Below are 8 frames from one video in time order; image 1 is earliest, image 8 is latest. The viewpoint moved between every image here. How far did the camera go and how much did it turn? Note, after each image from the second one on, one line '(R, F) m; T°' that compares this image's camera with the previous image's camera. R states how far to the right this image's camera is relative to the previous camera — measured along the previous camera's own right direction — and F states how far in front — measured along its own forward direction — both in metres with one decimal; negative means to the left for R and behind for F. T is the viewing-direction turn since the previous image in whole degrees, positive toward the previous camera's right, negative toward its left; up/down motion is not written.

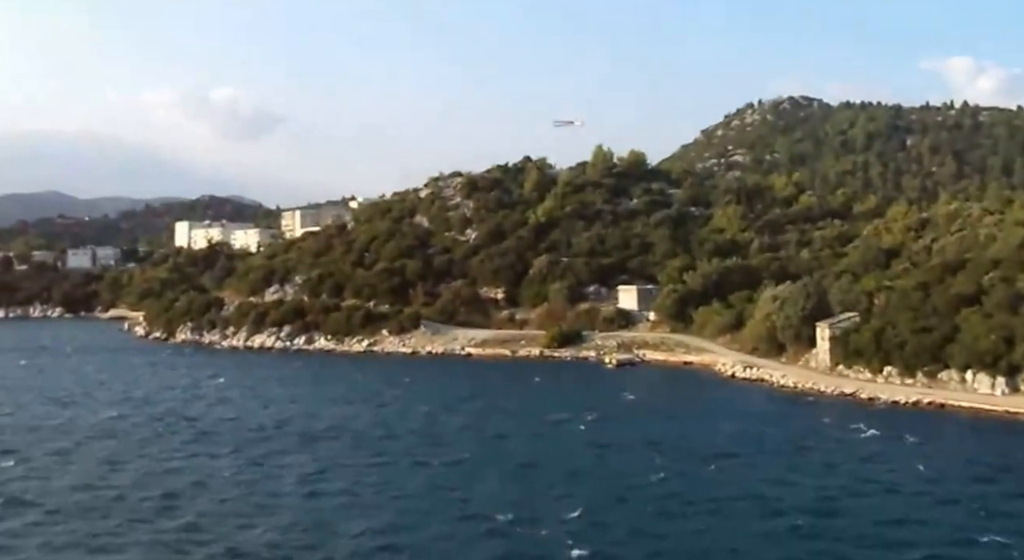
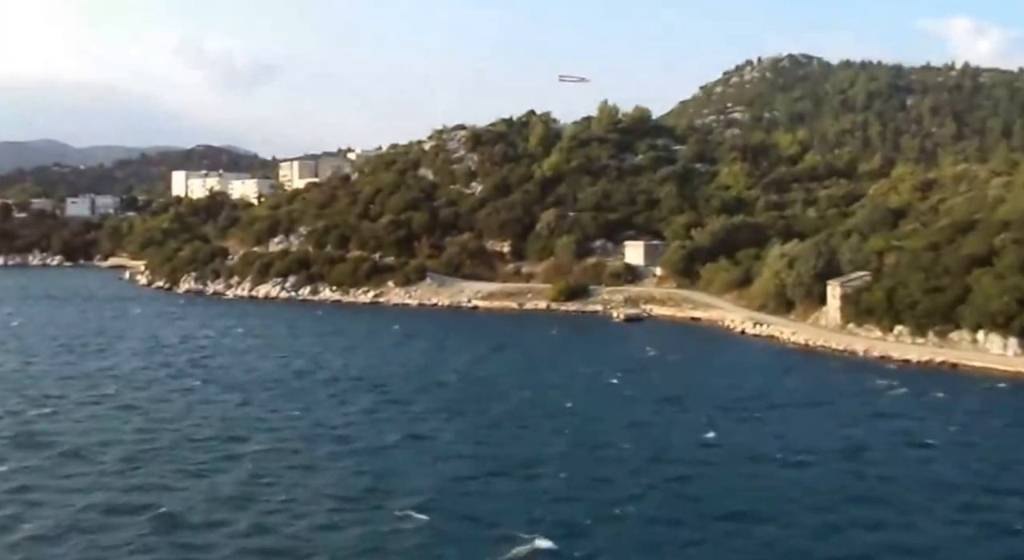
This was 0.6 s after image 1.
(-1.7, -0.3) m; +1°
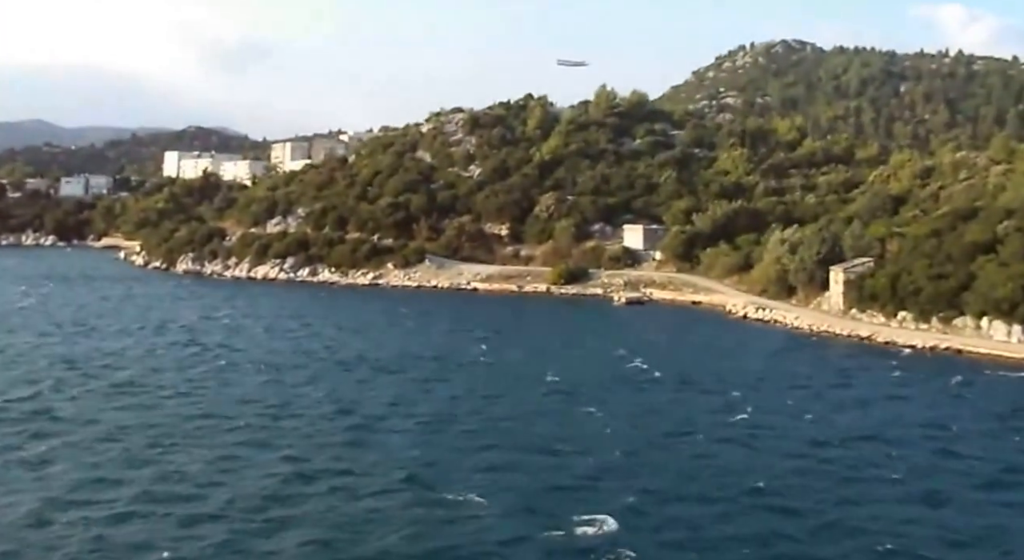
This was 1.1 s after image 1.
(-1.3, -0.1) m; +1°
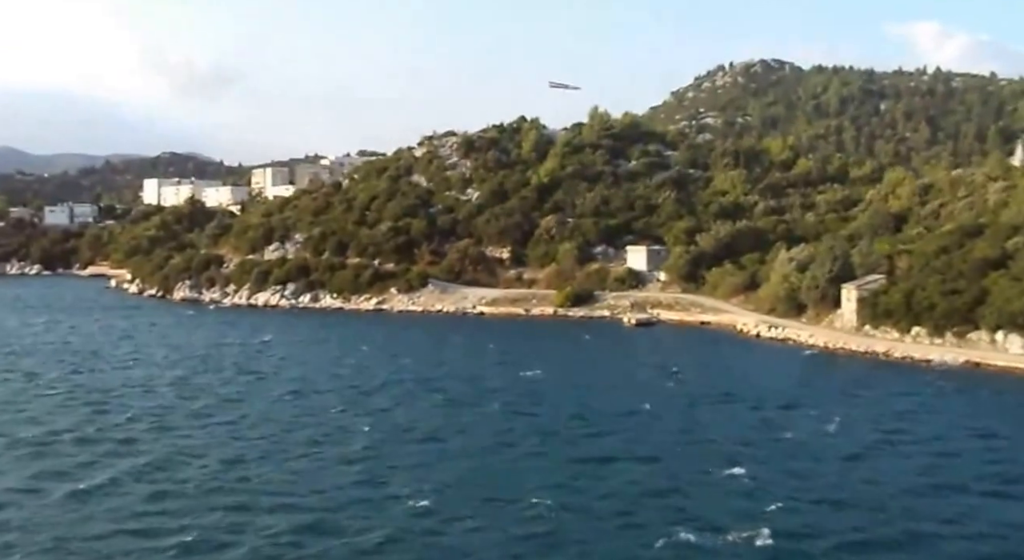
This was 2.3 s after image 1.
(-3.3, -0.1) m; +2°
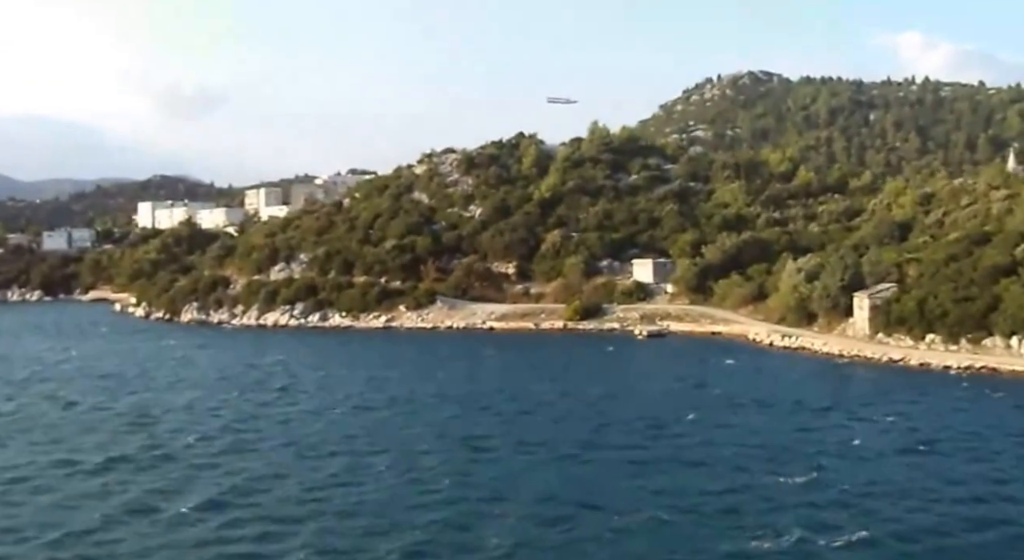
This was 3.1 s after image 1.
(-2.3, -0.7) m; +1°
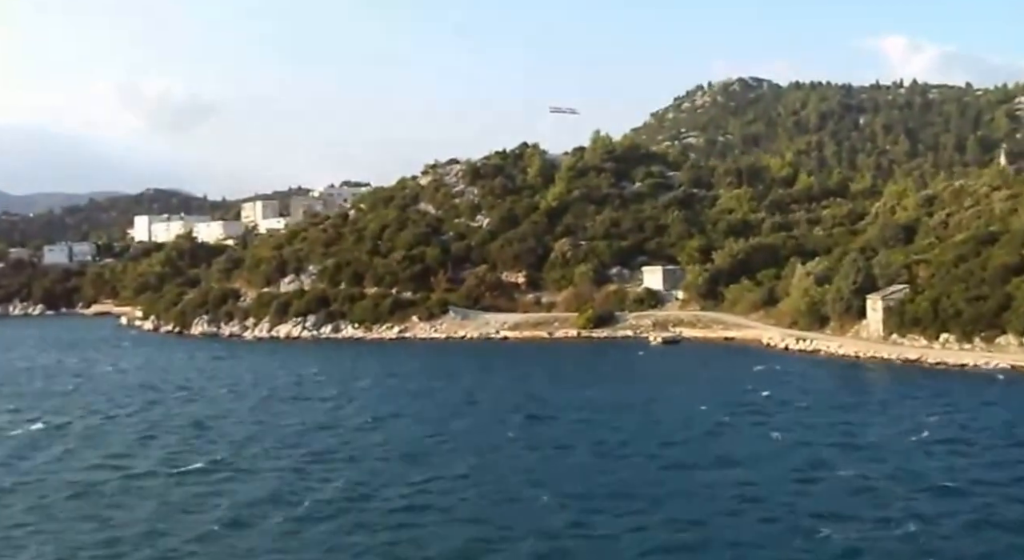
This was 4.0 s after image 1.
(-2.8, -1.1) m; +1°
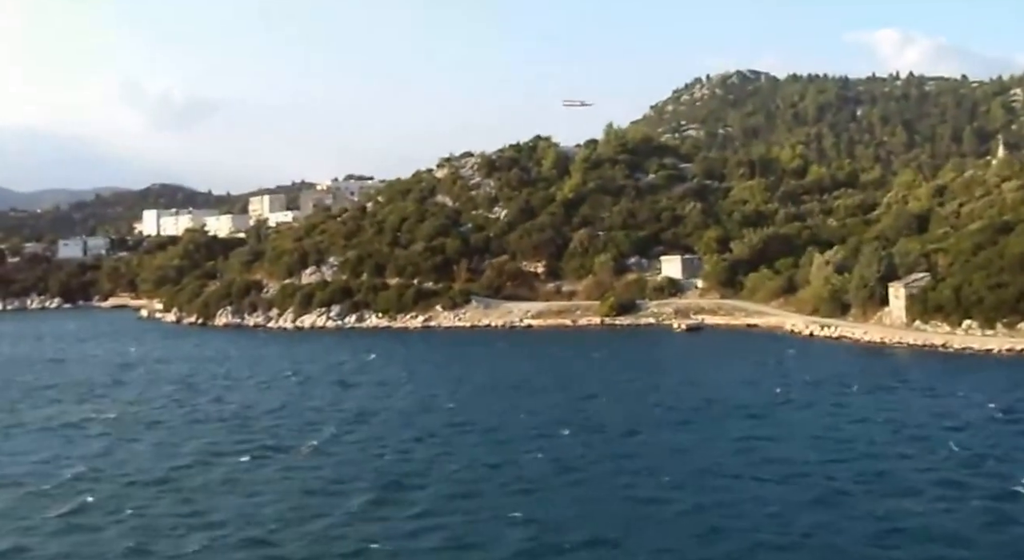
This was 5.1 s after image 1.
(-3.4, -2.2) m; +1°
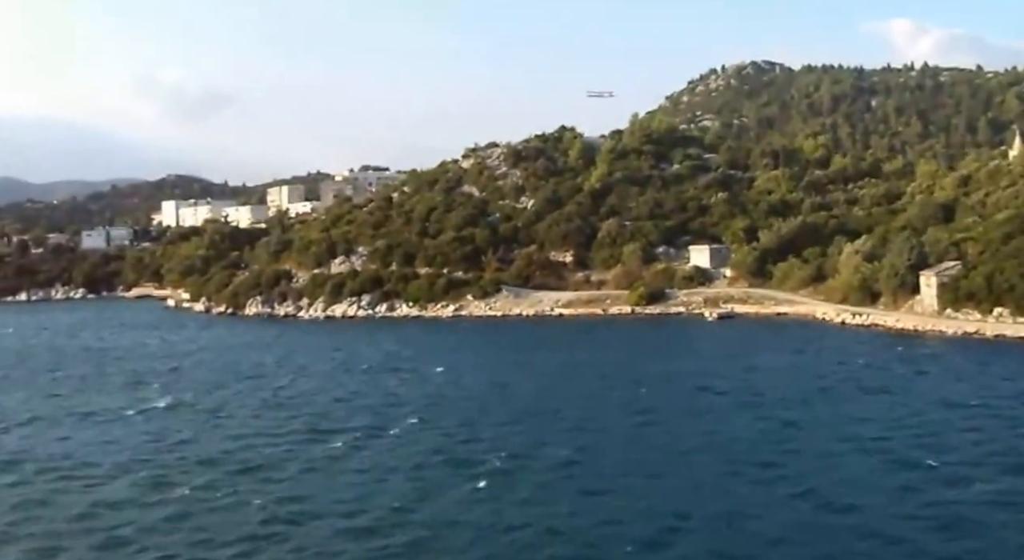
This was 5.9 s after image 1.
(-2.5, -1.2) m; 0°
